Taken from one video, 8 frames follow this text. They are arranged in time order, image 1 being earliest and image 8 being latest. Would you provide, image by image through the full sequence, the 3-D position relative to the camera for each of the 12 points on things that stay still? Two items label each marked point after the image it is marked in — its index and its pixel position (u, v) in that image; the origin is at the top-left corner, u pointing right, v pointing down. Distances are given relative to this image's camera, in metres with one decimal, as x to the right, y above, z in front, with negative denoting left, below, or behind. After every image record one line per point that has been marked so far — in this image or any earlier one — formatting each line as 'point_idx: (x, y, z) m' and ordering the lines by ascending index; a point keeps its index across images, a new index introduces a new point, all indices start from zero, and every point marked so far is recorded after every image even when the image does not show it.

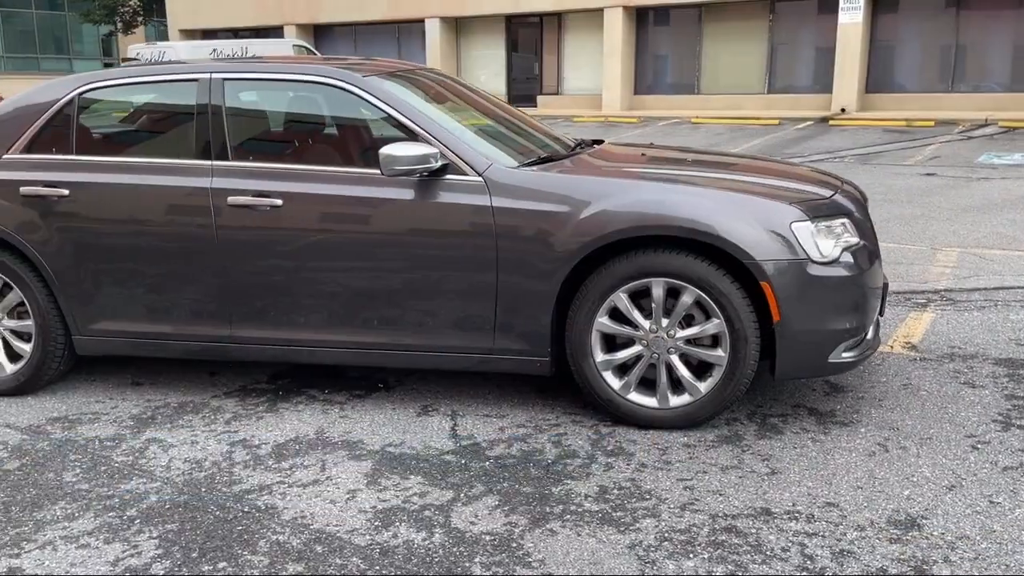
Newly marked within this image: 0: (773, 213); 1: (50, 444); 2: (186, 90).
0: (+1.1, +0.3, +3.7) m
1: (-2.0, -0.7, +4.0) m
2: (-1.5, +0.9, +4.3) m
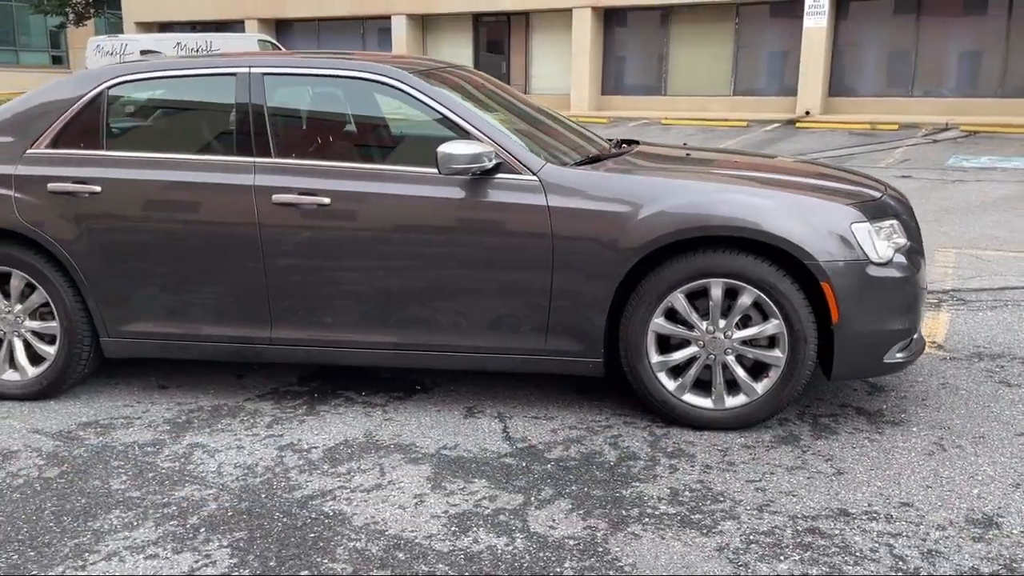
0: (+1.4, +0.3, +3.7) m
1: (-1.8, -0.7, +3.8) m
2: (-1.3, +0.9, +4.2) m
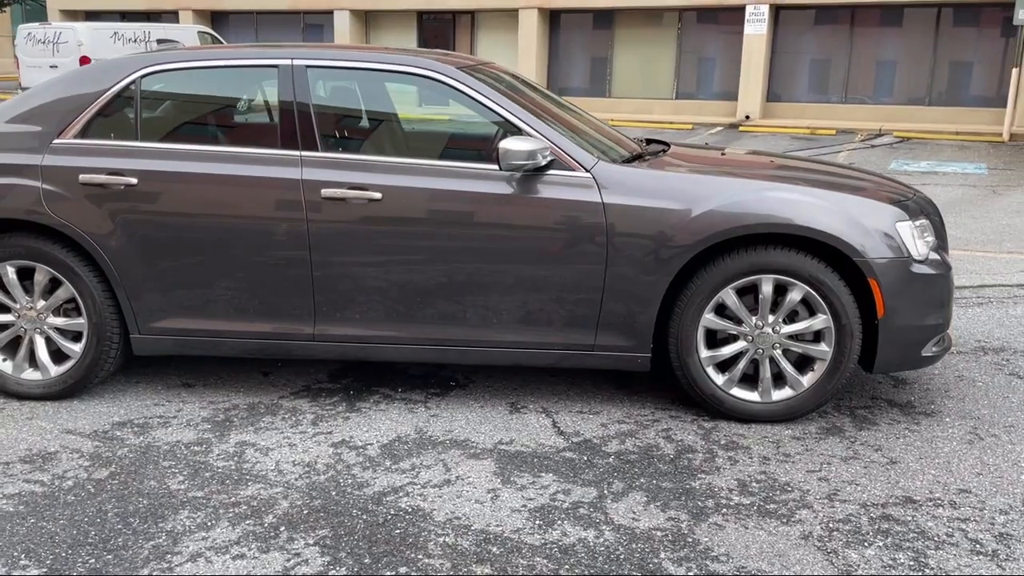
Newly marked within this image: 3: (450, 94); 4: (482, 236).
0: (+1.6, +0.3, +3.9) m
1: (-1.6, -0.7, +3.7) m
2: (-1.1, +1.0, +4.1) m
3: (-0.3, +0.9, +4.0) m
4: (-0.1, +0.2, +3.9) m
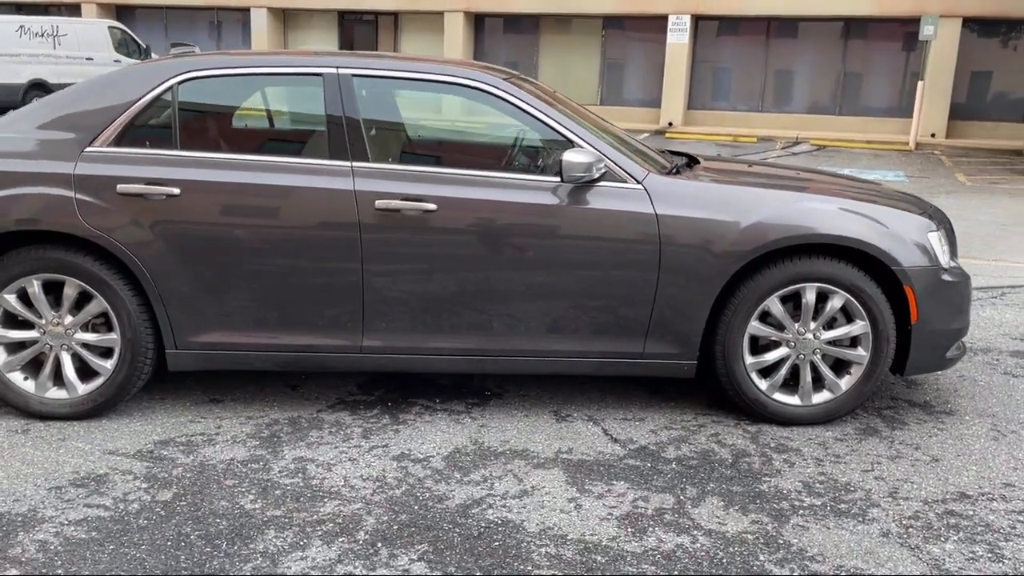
0: (+1.8, +0.3, +4.1) m
1: (-1.3, -0.7, +3.6) m
2: (-0.9, +0.9, +4.0) m
3: (-0.1, +0.8, +4.1) m
4: (+0.1, +0.2, +3.9) m
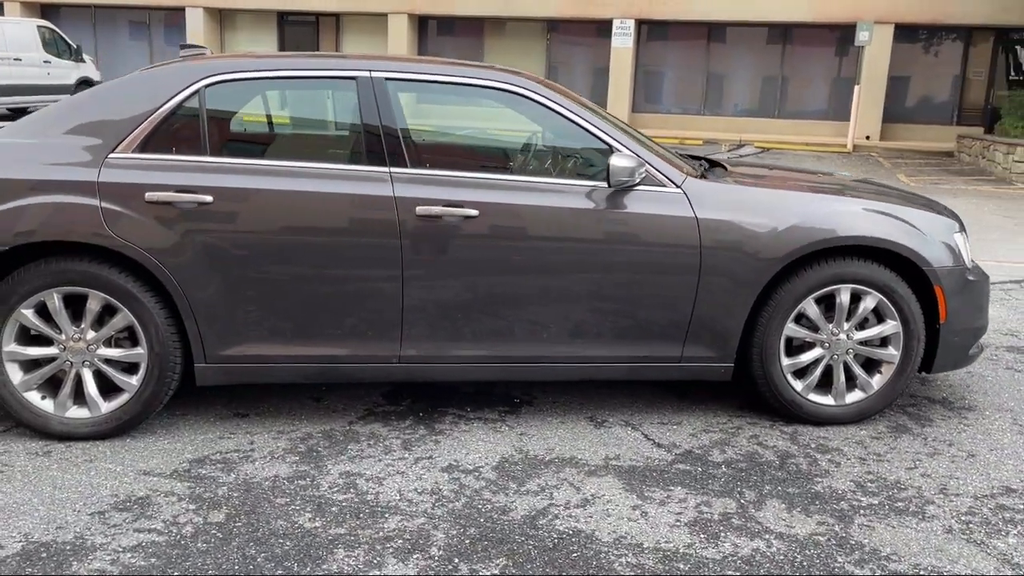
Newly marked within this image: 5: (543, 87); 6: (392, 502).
0: (+2.0, +0.3, +4.2) m
1: (-1.1, -0.8, +3.4) m
2: (-0.7, +0.9, +3.9) m
3: (+0.1, +0.8, +4.0) m
4: (+0.3, +0.2, +3.9) m
5: (+0.1, +0.9, +4.1) m
6: (-0.5, -0.8, +3.3) m
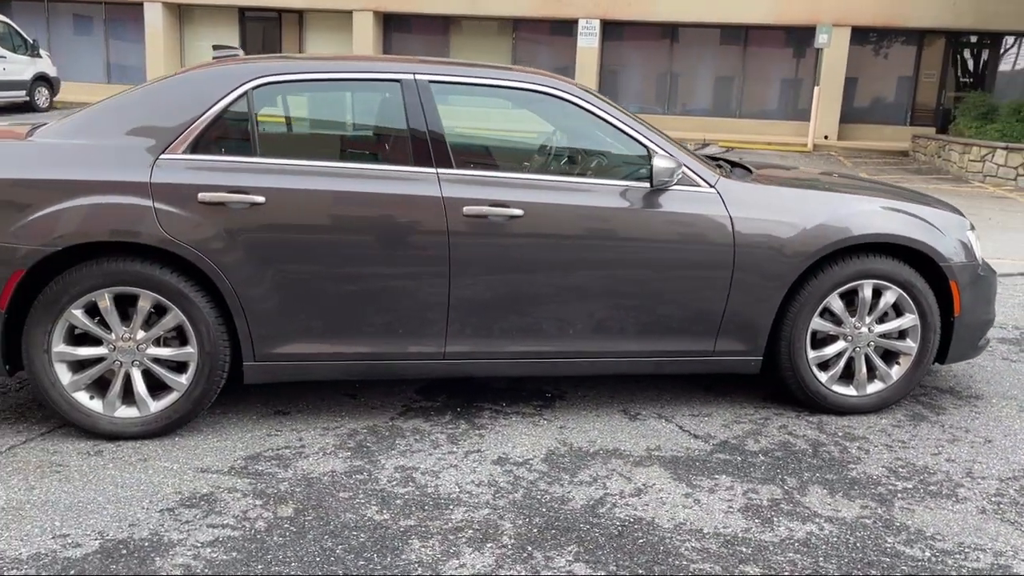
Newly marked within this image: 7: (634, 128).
0: (+2.2, +0.3, +4.4) m
1: (-0.8, -0.8, +3.5) m
2: (-0.6, +0.9, +4.0) m
3: (+0.3, +0.8, +4.1) m
4: (+0.5, +0.2, +4.0) m
5: (+0.3, +0.9, +4.2) m
6: (-0.2, -0.8, +3.4) m
7: (+0.6, +0.7, +4.2) m
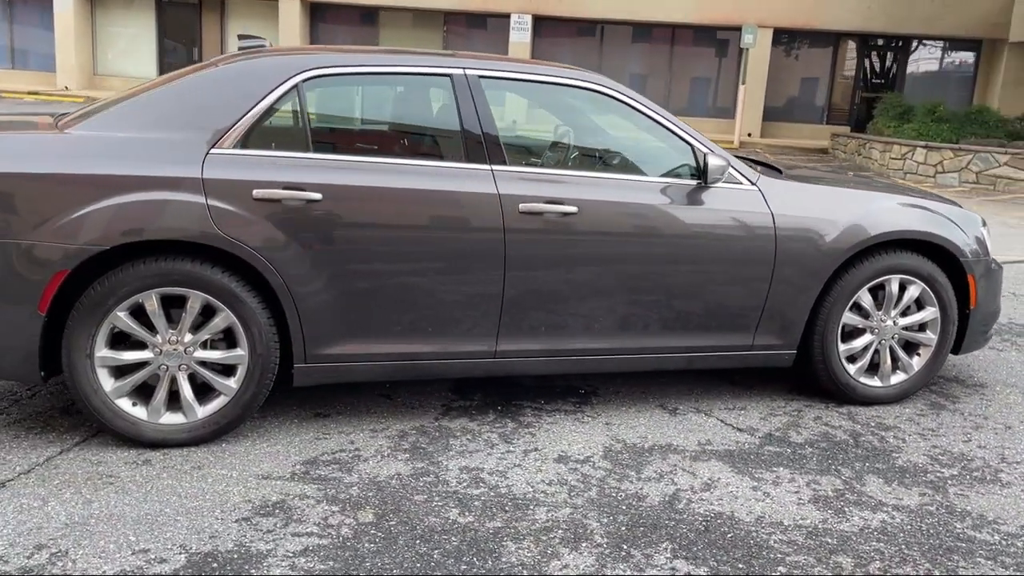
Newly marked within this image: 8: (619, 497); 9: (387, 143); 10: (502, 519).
0: (+2.3, +0.3, +4.6) m
1: (-0.6, -0.8, +3.4) m
2: (-0.3, +0.9, +3.9) m
3: (+0.5, +0.8, +4.1) m
4: (+0.7, +0.2, +4.1) m
5: (+0.5, +1.0, +4.2) m
6: (+0.1, -0.8, +3.4) m
7: (+0.8, +0.8, +4.2) m
8: (+0.4, -0.8, +3.4) m
9: (-0.5, +0.6, +3.8) m
10: (0.0, -0.8, +3.2) m
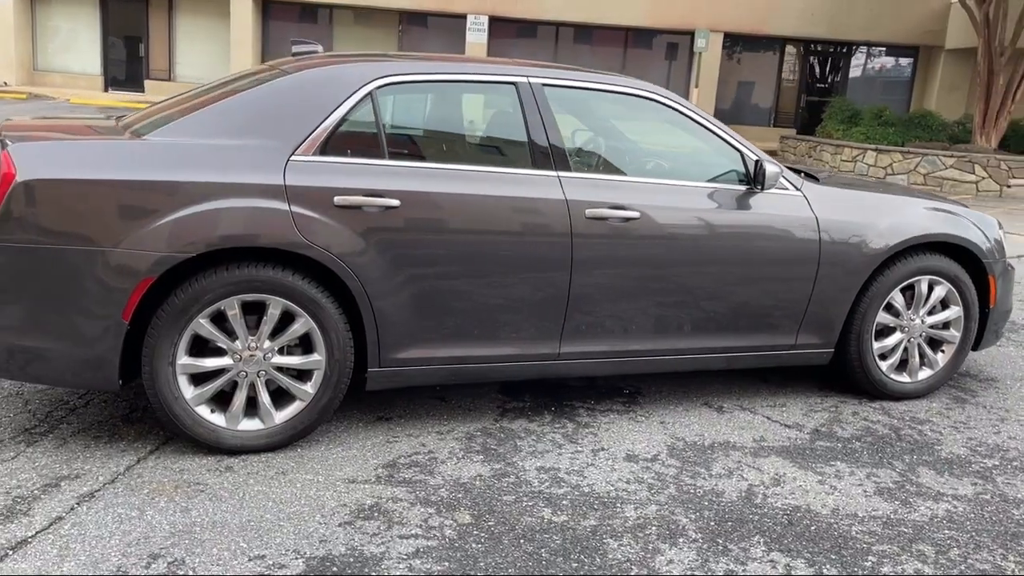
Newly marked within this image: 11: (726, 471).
0: (+2.6, +0.3, +4.8) m
1: (-0.2, -0.8, +3.4) m
2: (-0.1, +0.9, +4.0) m
3: (+0.8, +0.8, +4.3) m
4: (+1.0, +0.2, +4.2) m
5: (+0.7, +0.9, +4.3) m
6: (+0.4, -0.8, +3.5) m
7: (+1.0, +0.8, +4.3) m
8: (+0.7, -0.8, +3.5) m
9: (-0.2, +0.6, +3.9) m
10: (+0.3, -0.8, +3.3) m
11: (+0.9, -0.8, +3.8) m
